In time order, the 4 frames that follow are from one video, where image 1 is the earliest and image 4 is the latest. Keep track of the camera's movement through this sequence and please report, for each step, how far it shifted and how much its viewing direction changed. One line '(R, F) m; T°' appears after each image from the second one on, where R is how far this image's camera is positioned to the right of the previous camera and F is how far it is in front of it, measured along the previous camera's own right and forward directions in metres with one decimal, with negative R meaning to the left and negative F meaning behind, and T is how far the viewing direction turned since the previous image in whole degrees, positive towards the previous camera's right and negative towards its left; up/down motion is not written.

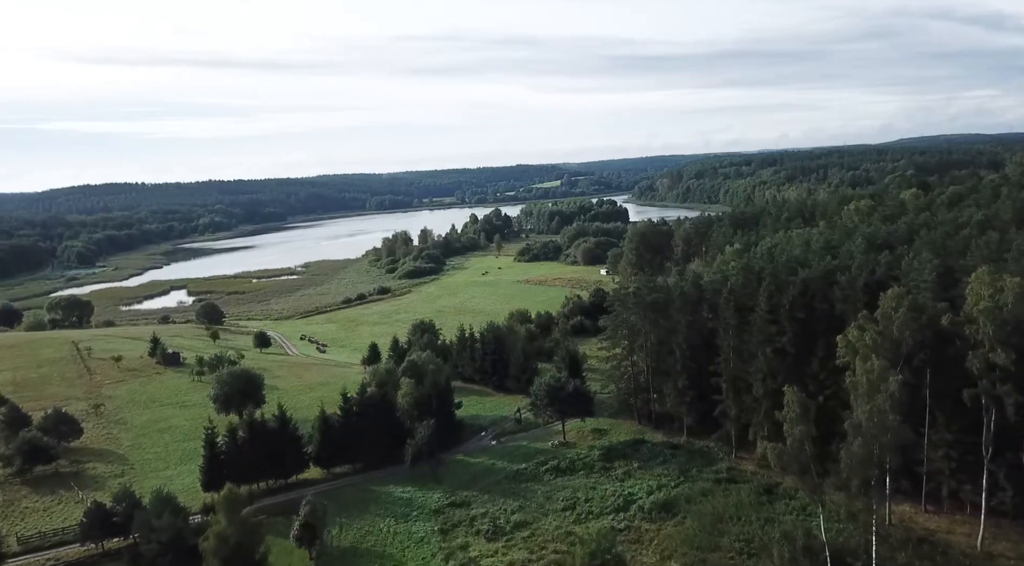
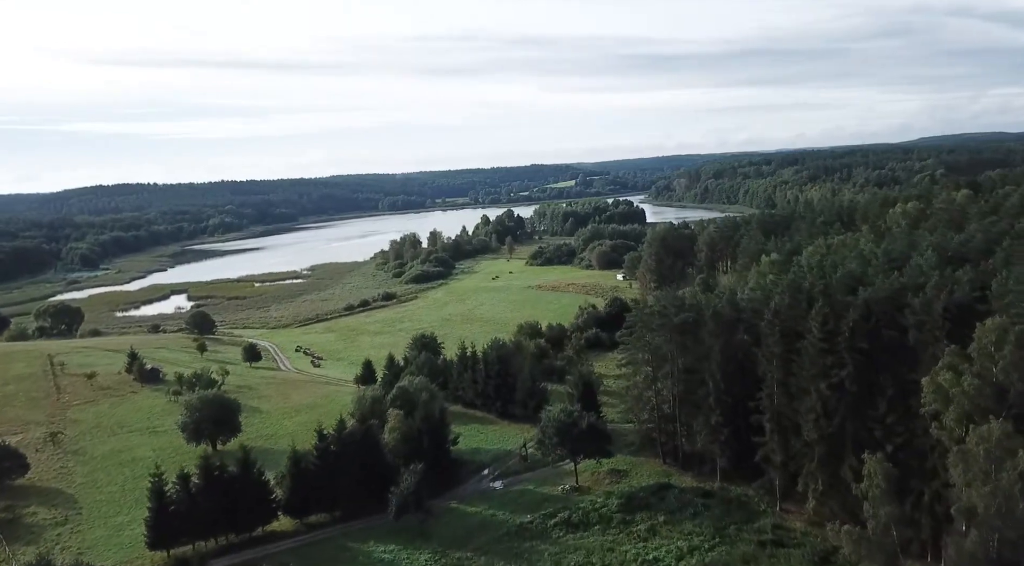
(+0.4, +5.1) m; -1°
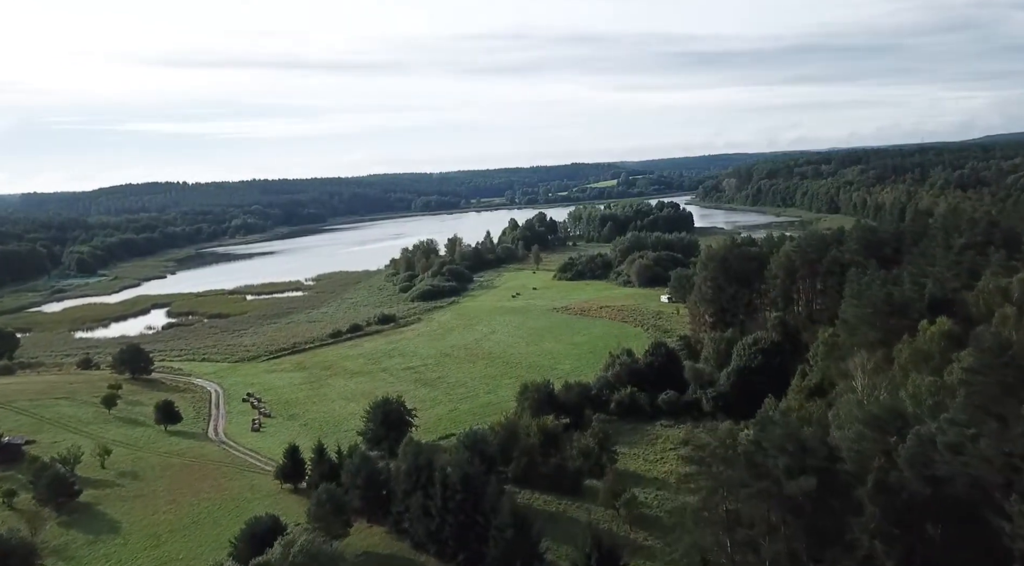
(+2.1, +16.4) m; -3°
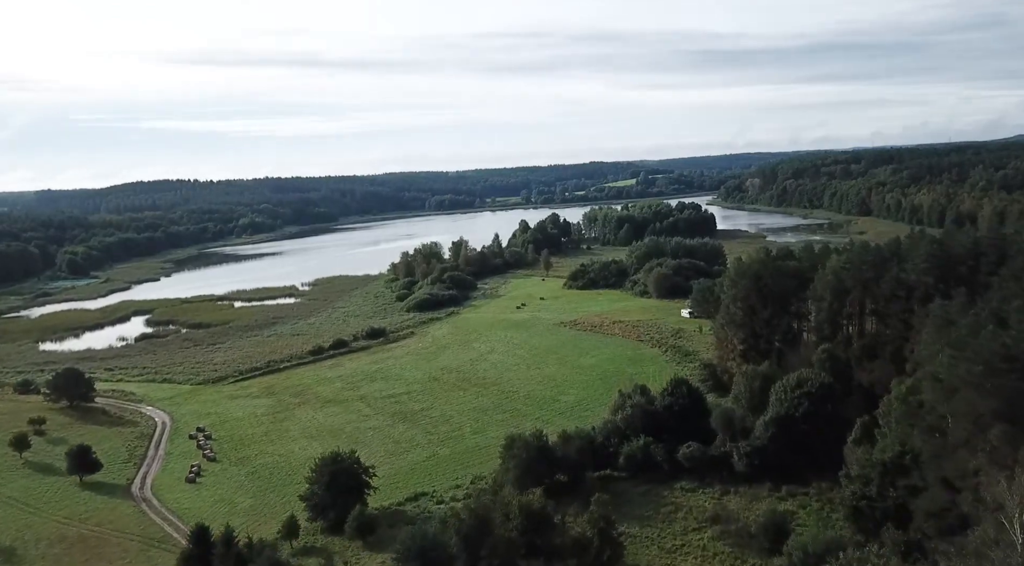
(+1.5, +8.2) m; -1°
